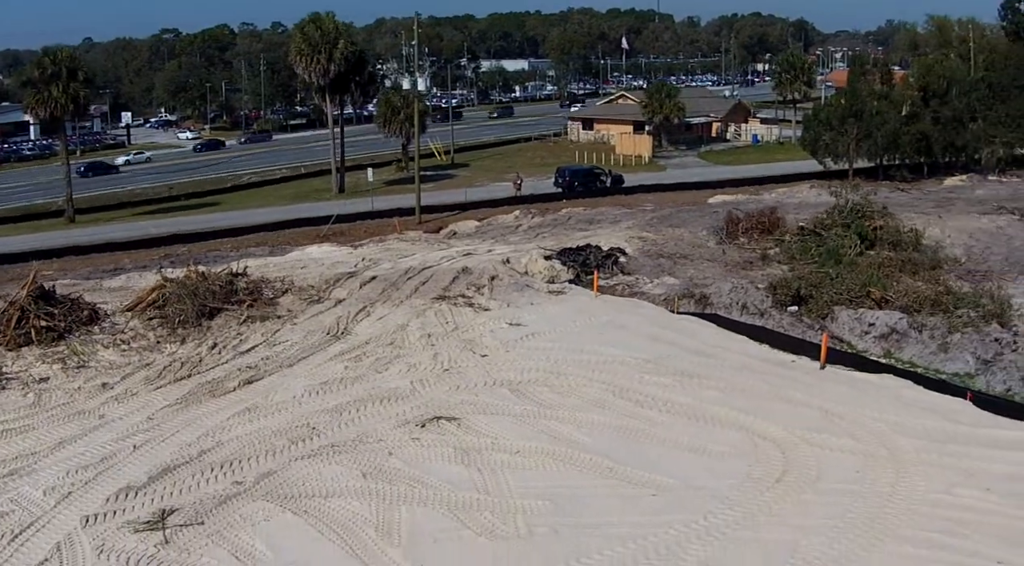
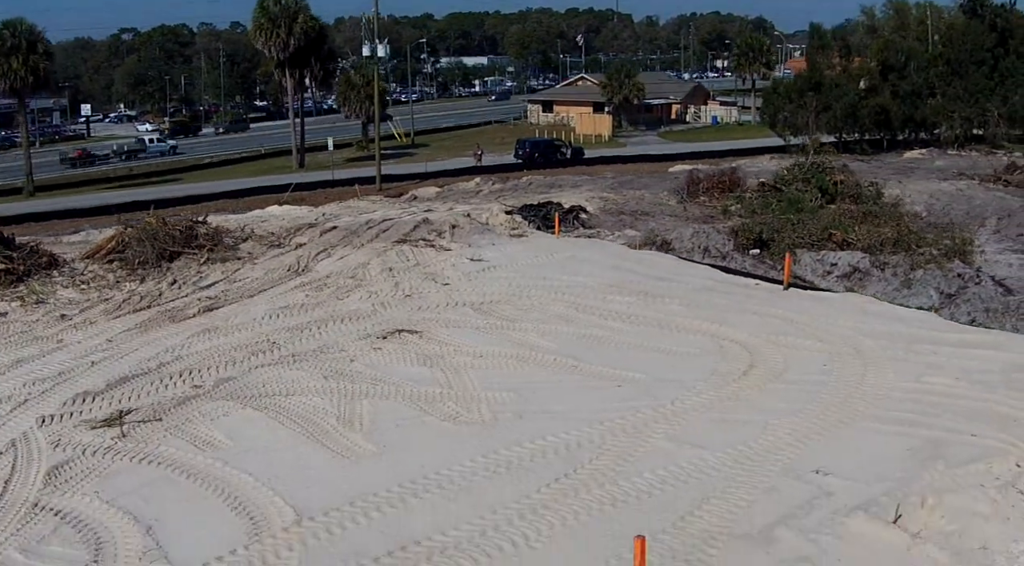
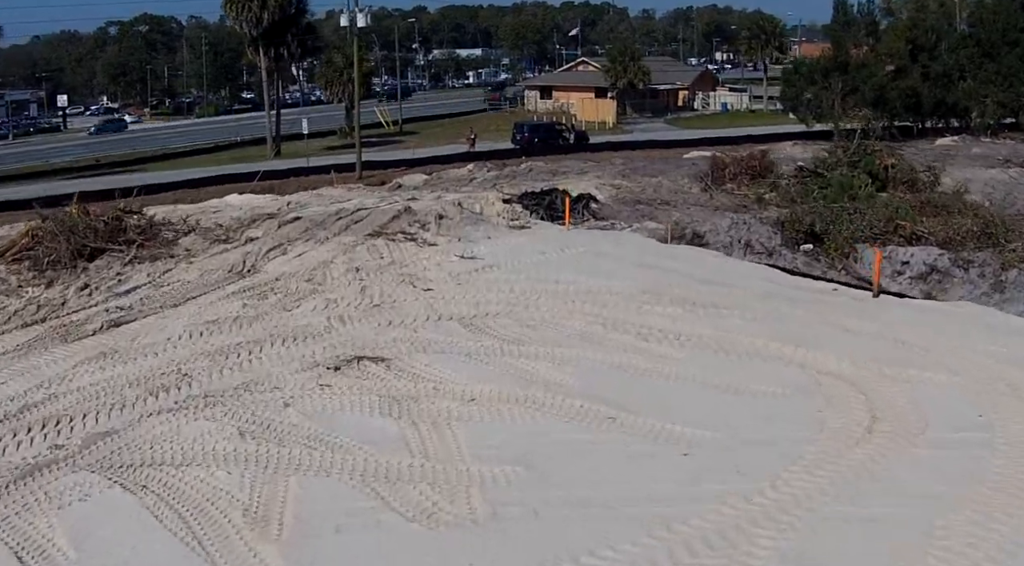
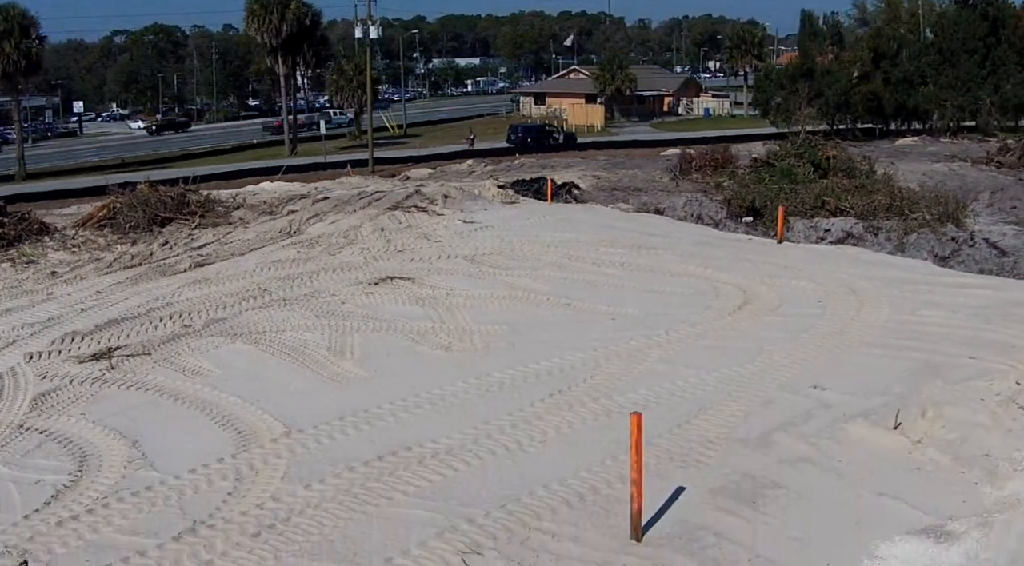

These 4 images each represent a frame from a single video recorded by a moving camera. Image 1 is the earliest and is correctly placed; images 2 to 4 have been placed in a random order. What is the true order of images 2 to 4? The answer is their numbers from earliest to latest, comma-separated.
2, 4, 3
